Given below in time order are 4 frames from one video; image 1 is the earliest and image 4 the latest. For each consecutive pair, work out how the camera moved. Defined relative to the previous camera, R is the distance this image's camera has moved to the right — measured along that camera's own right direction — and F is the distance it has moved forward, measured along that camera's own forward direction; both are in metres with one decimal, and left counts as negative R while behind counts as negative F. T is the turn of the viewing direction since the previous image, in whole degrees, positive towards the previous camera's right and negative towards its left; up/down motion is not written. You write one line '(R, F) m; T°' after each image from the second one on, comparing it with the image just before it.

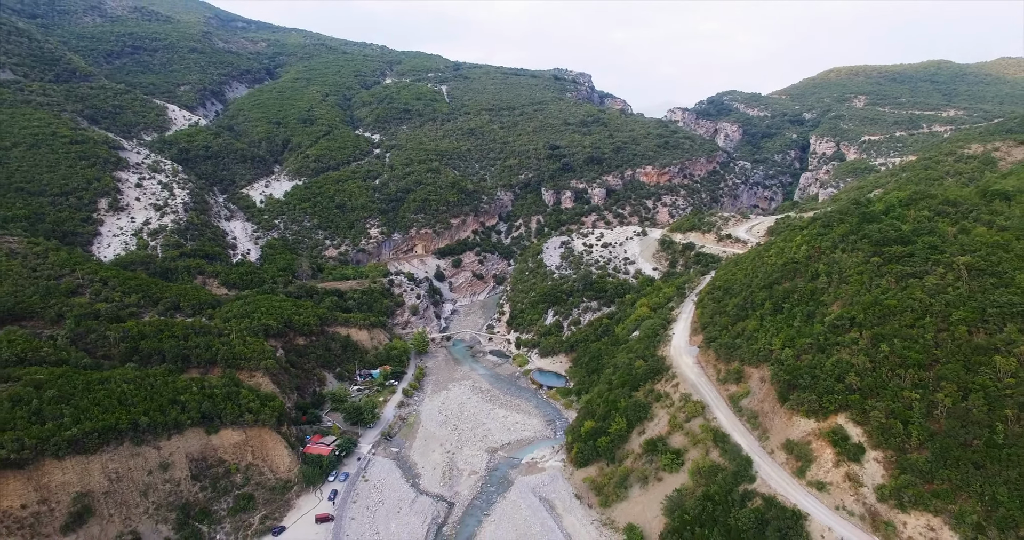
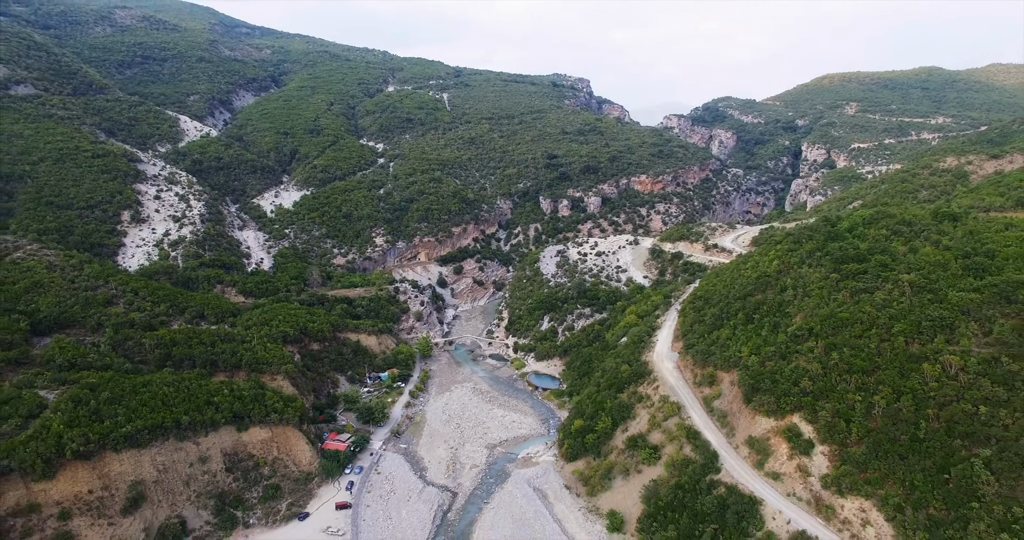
(+0.2, -3.3) m; 0°
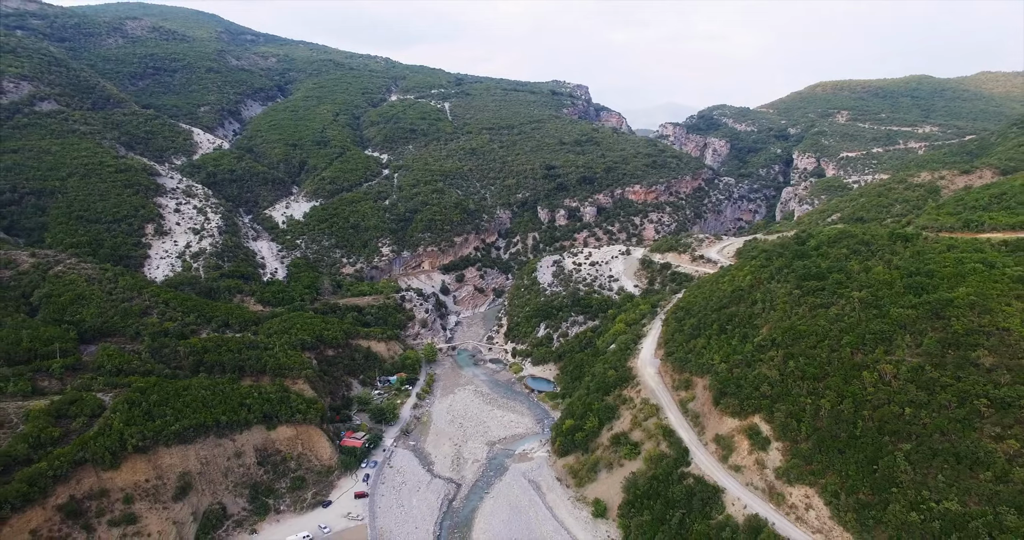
(+0.2, -3.8) m; 0°
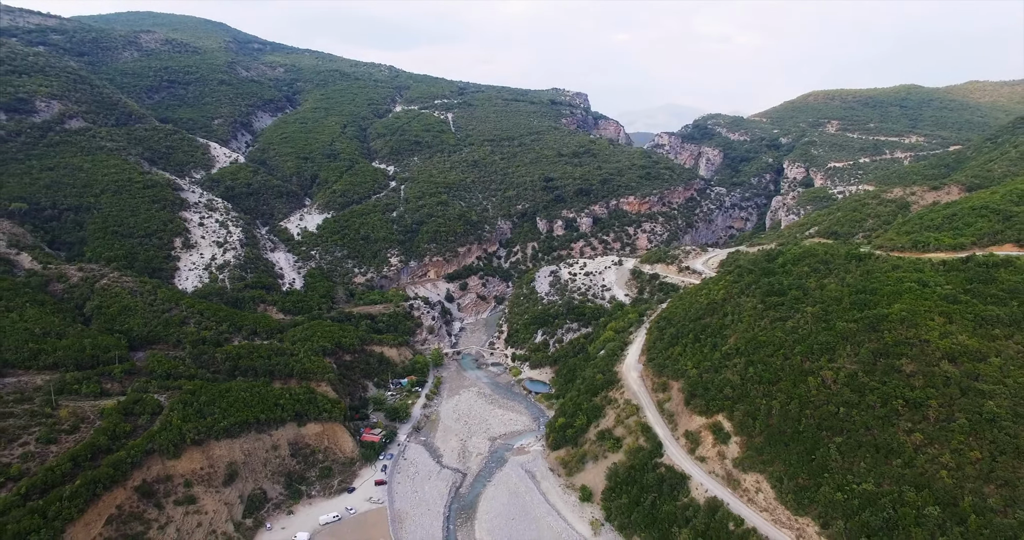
(+0.2, -4.9) m; 0°
